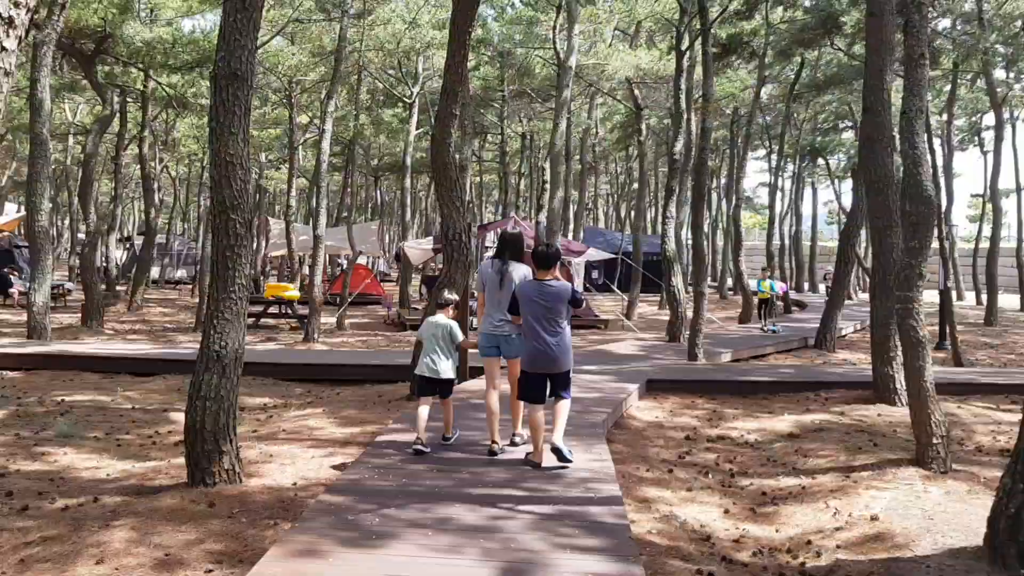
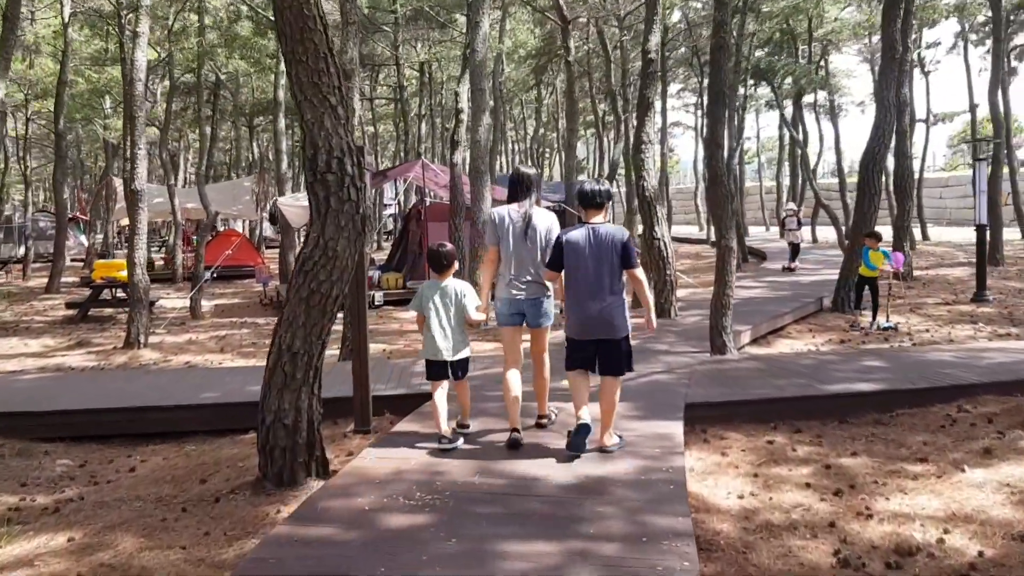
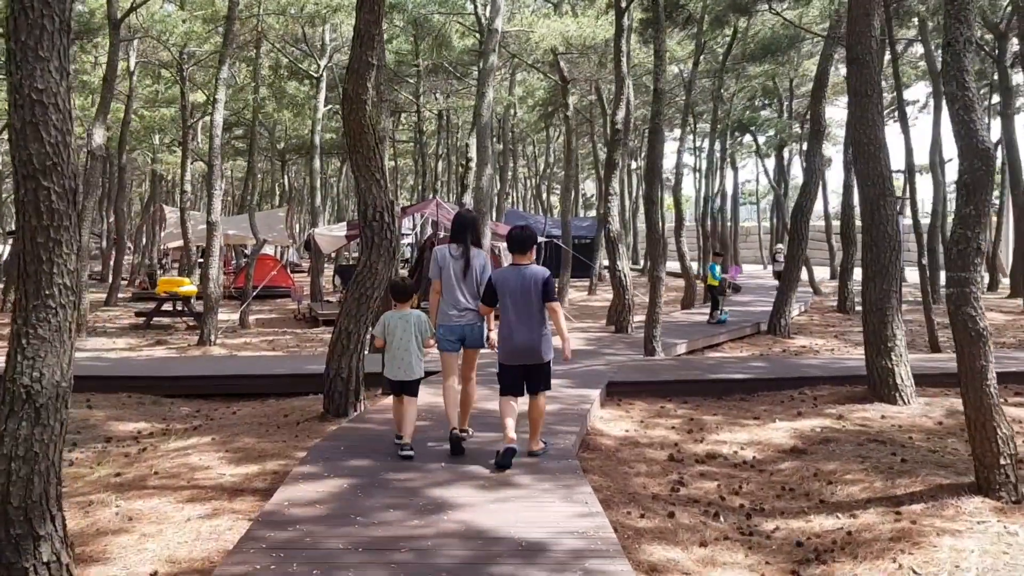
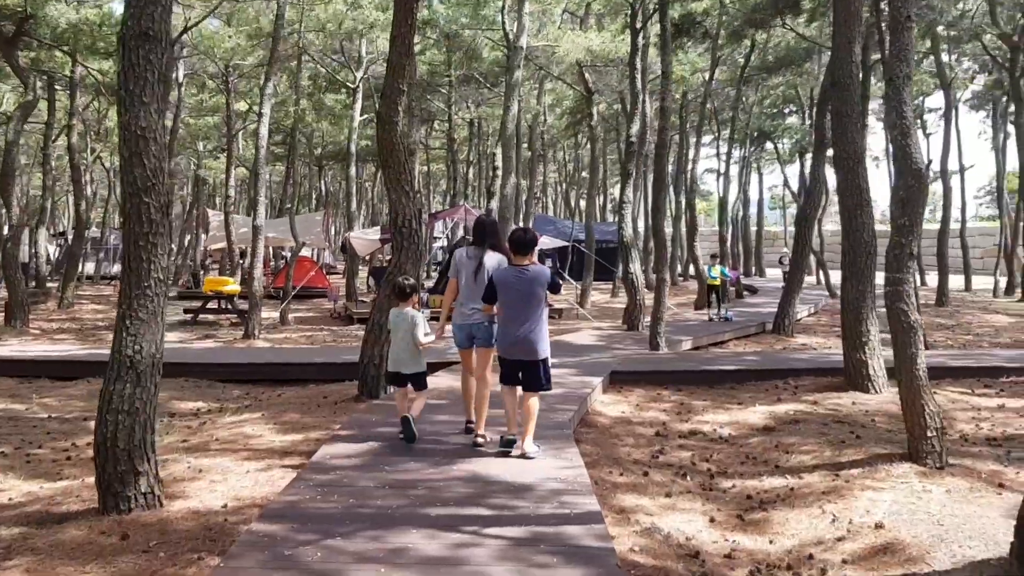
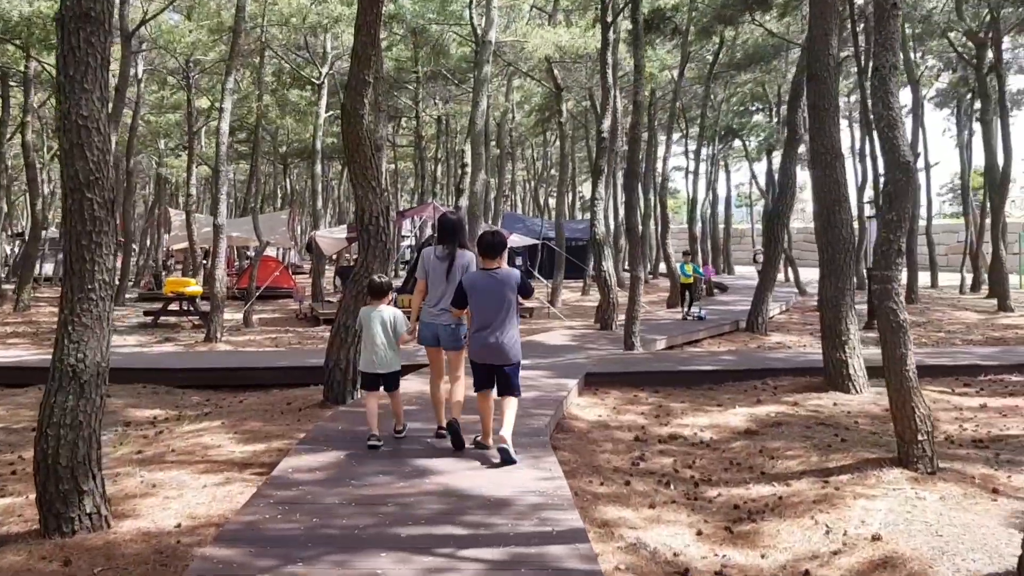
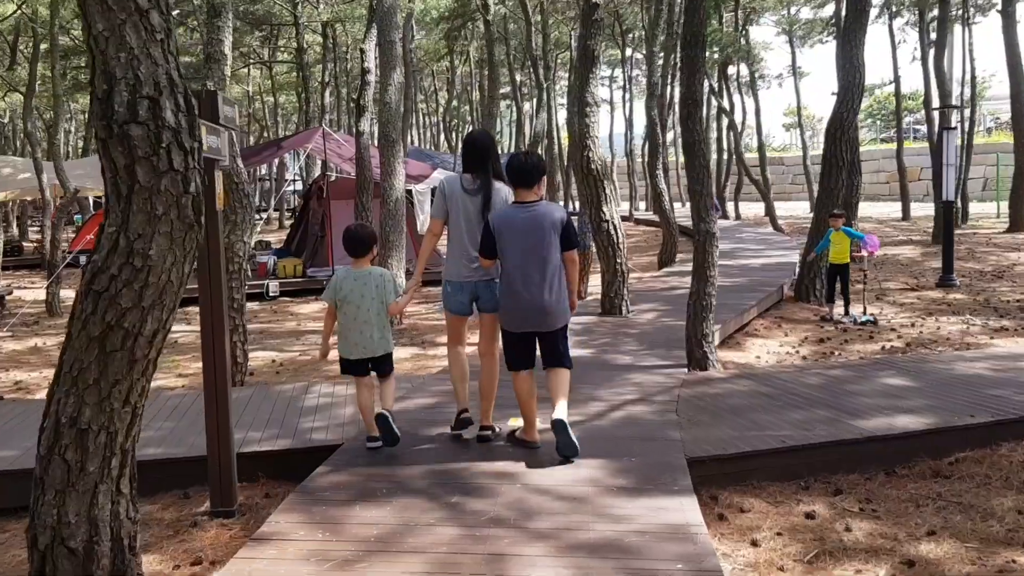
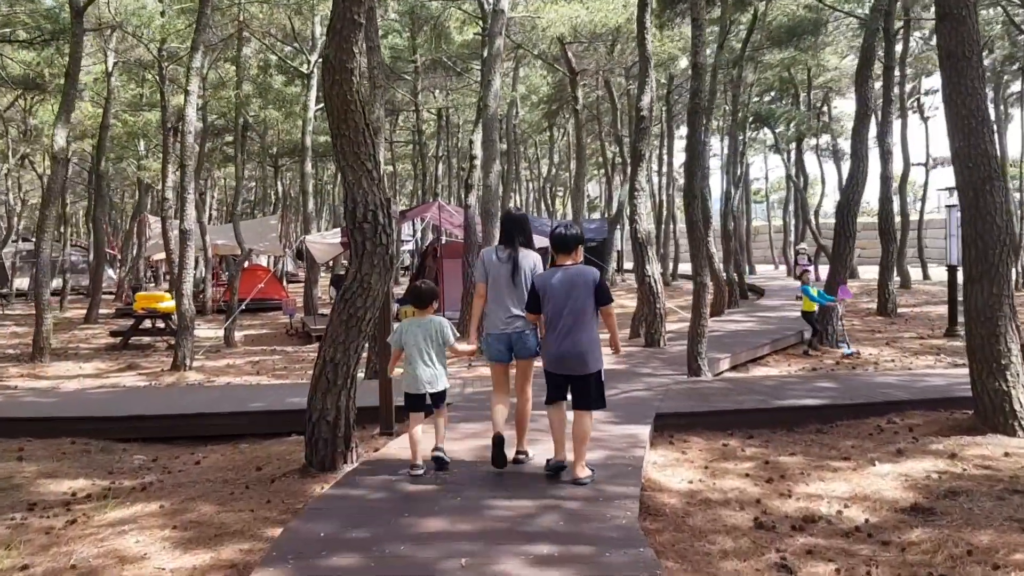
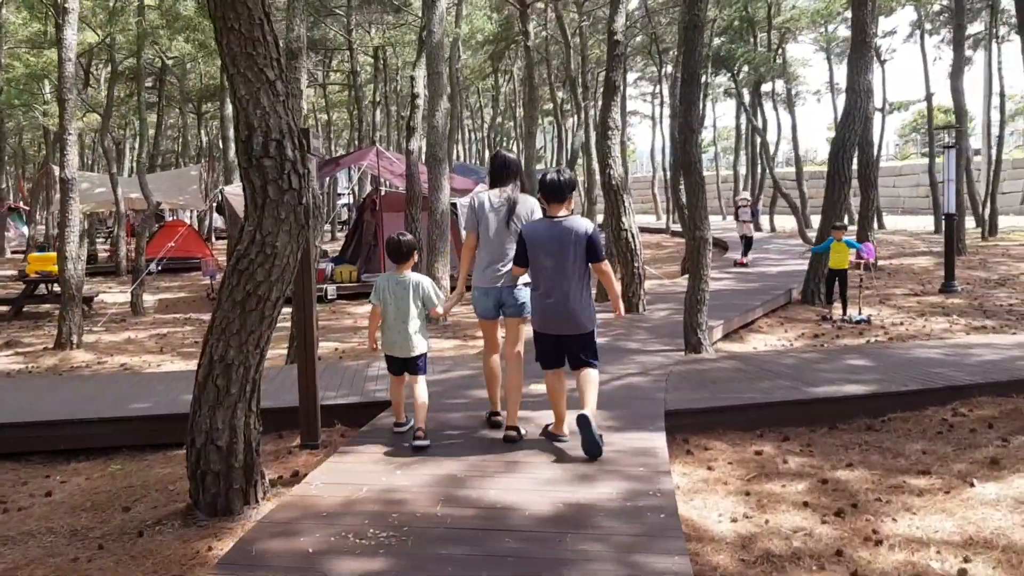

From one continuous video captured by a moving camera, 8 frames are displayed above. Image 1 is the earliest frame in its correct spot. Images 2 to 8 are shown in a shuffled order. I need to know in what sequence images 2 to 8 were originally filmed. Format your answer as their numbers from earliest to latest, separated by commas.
4, 5, 3, 7, 2, 8, 6
